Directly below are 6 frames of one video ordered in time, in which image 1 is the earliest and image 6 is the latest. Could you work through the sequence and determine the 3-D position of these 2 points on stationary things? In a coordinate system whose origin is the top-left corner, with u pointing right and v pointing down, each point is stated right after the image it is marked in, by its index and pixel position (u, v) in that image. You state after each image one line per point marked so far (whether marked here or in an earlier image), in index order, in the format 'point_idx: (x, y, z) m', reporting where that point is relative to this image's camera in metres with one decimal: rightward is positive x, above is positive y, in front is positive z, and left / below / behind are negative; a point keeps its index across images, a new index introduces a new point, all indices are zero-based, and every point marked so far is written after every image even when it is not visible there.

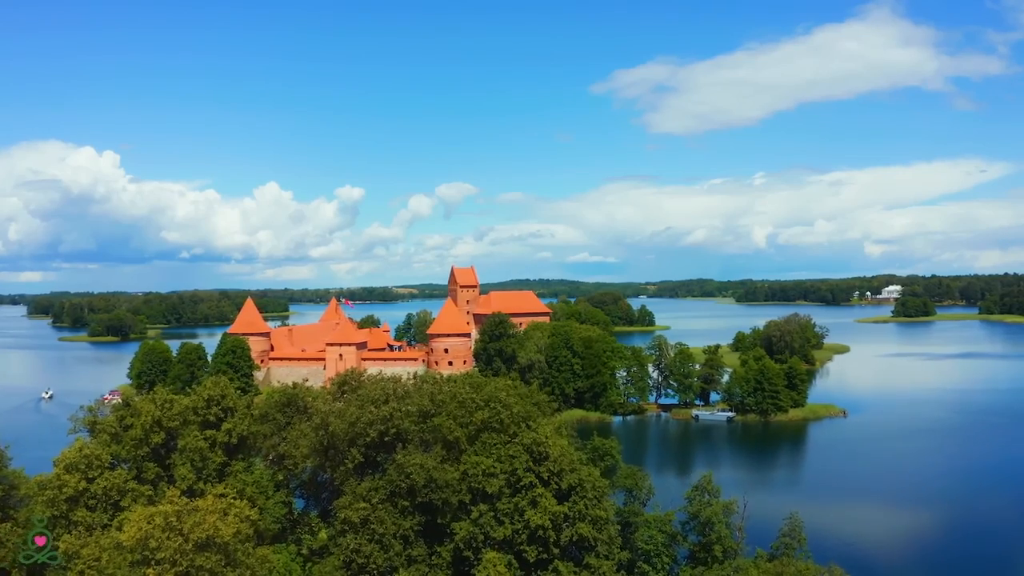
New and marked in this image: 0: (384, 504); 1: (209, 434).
0: (-2.8, -4.7, +16.0) m
1: (-7.7, -3.7, +18.4) m
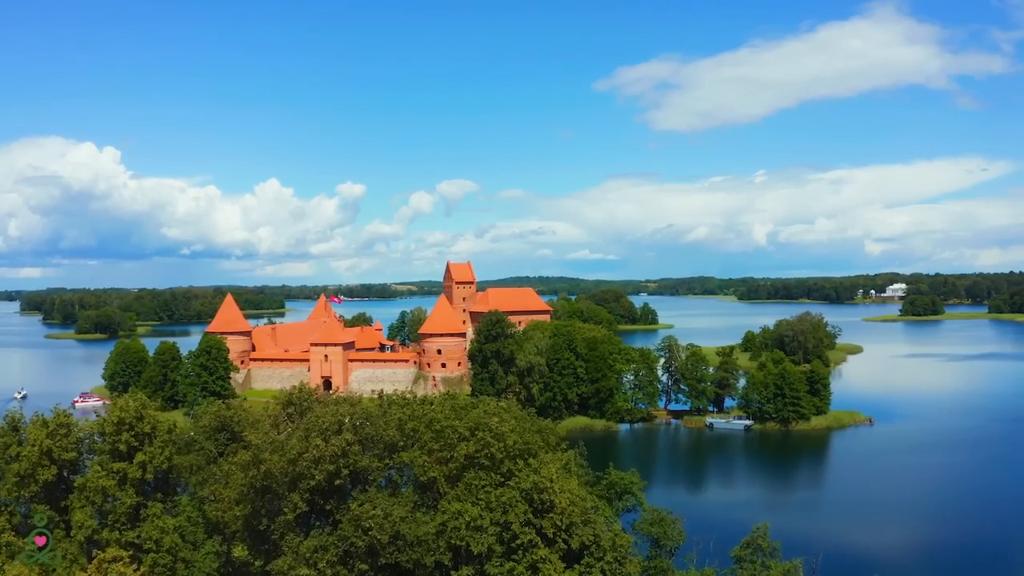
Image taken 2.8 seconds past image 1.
0: (-2.9, -4.6, +12.1) m
1: (-7.8, -3.6, +14.5) m
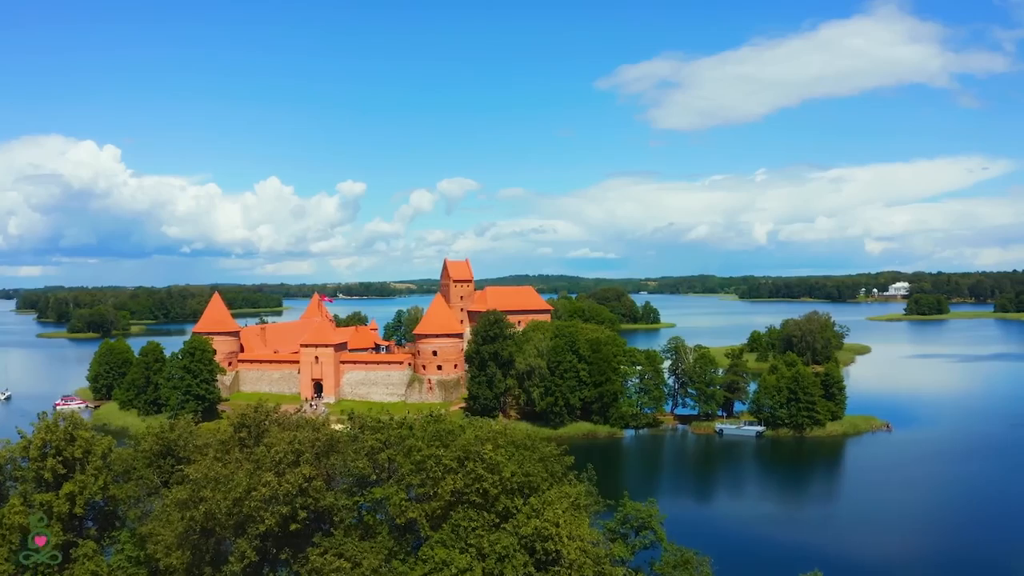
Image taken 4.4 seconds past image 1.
0: (-3.0, -4.6, +9.8) m
1: (-7.9, -3.5, +12.2) m
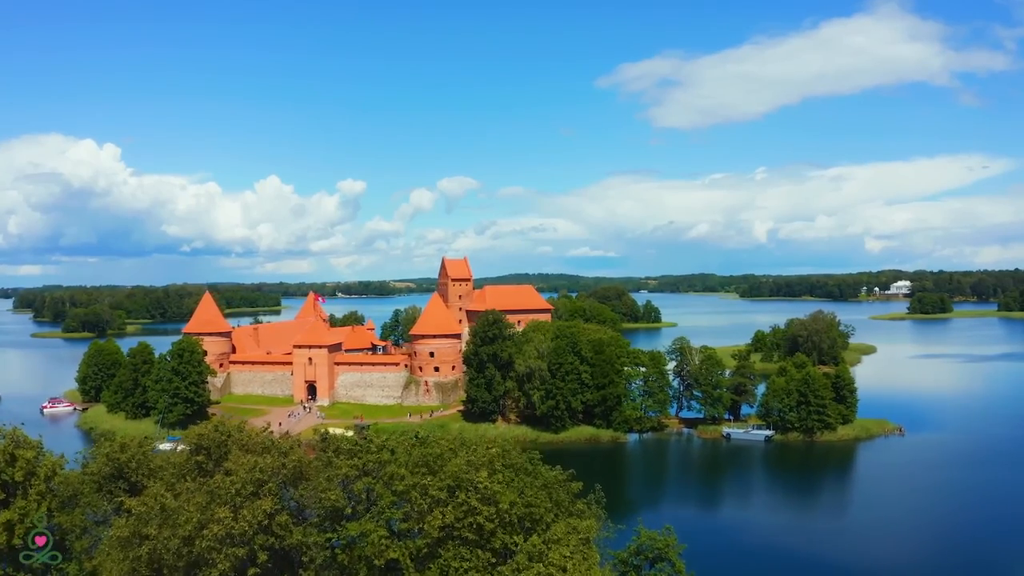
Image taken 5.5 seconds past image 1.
0: (-3.0, -4.6, +8.3) m
1: (-7.9, -3.5, +10.7) m
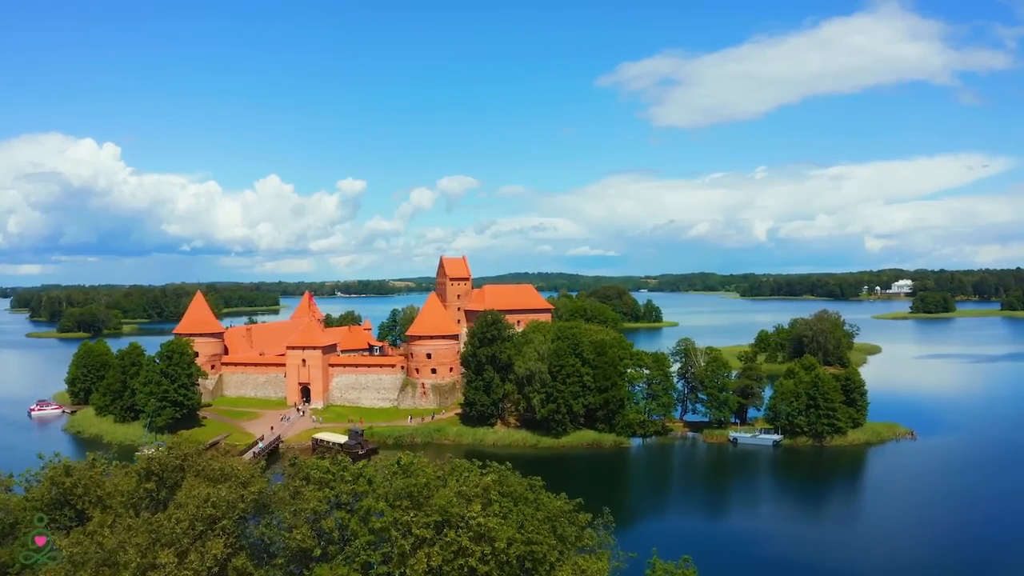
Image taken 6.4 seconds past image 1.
0: (-3.0, -4.6, +6.9) m
1: (-7.9, -3.6, +9.4) m
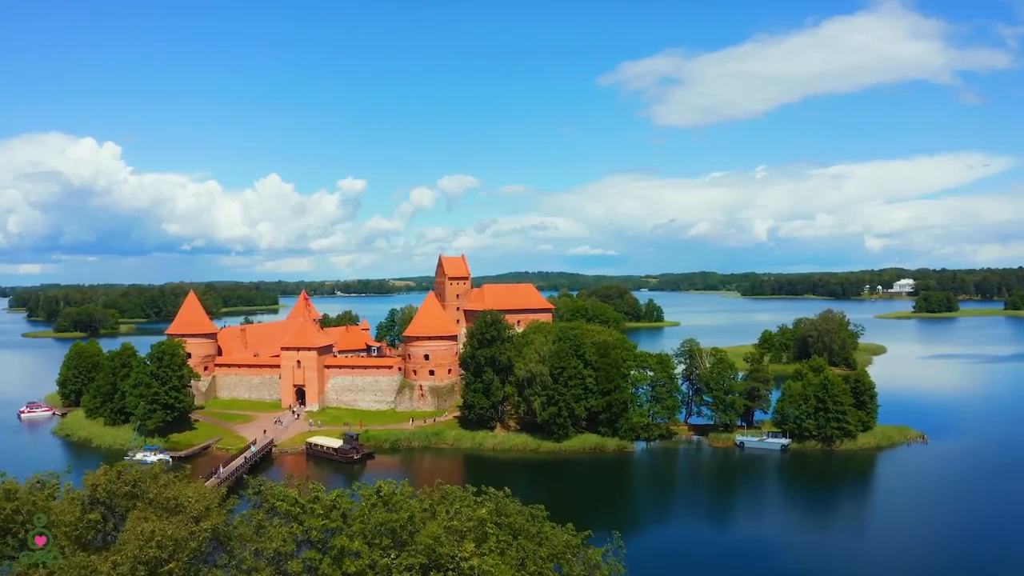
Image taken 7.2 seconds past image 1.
0: (-3.0, -4.7, +5.8) m
1: (-7.9, -3.6, +8.2) m
